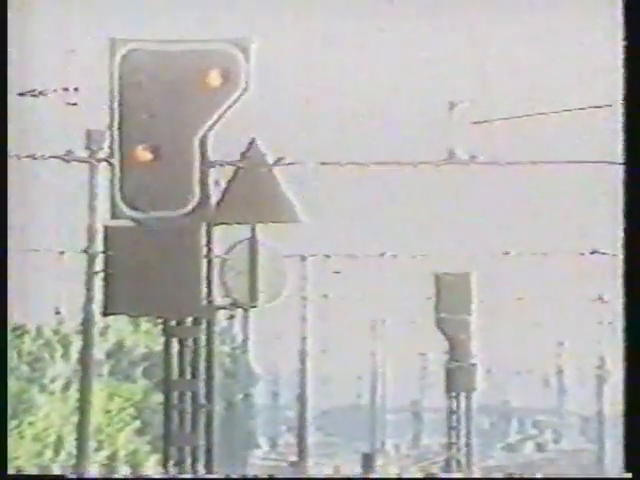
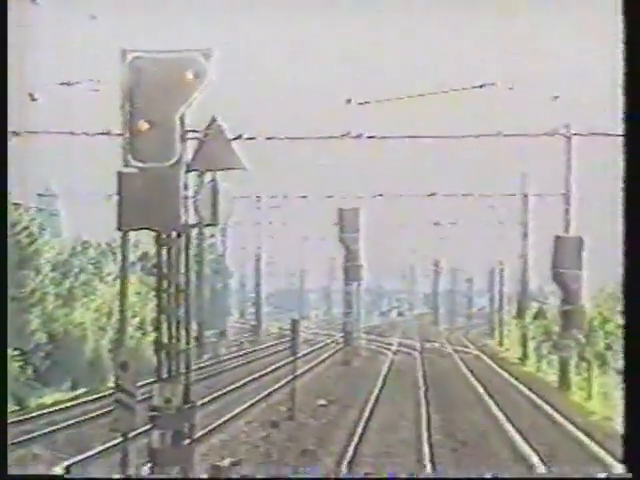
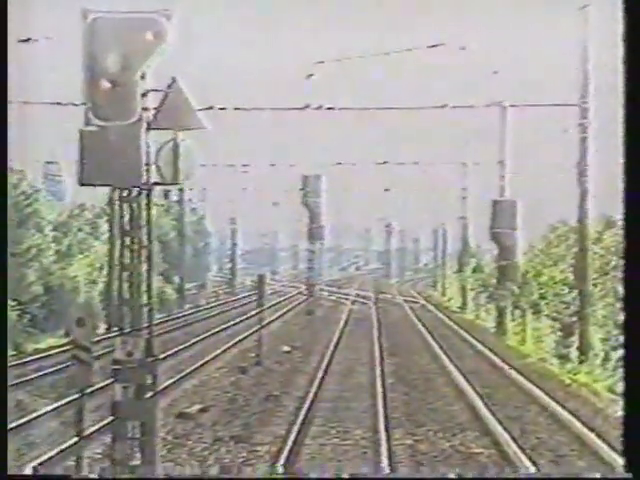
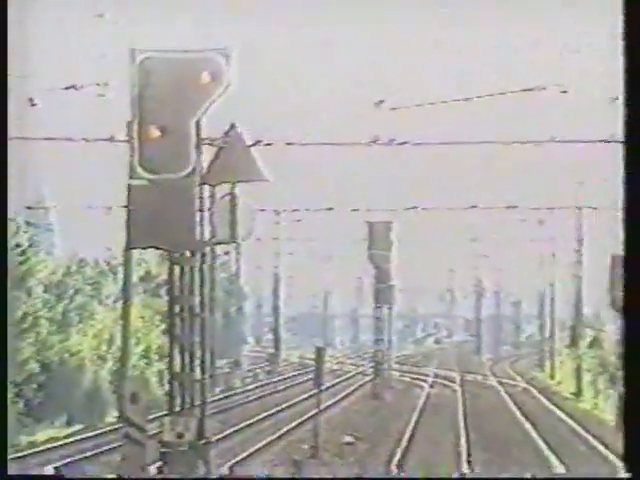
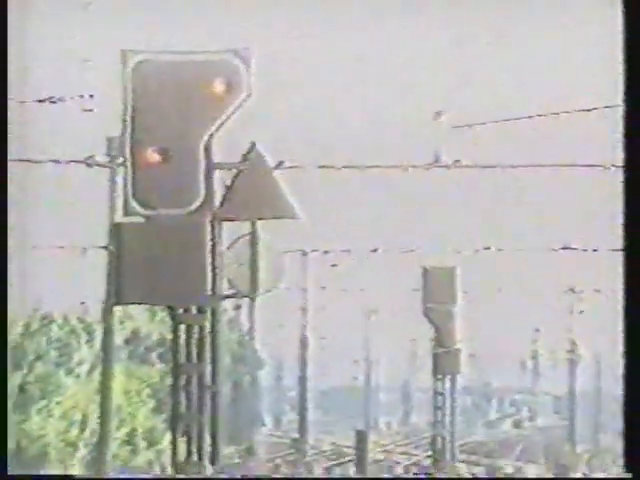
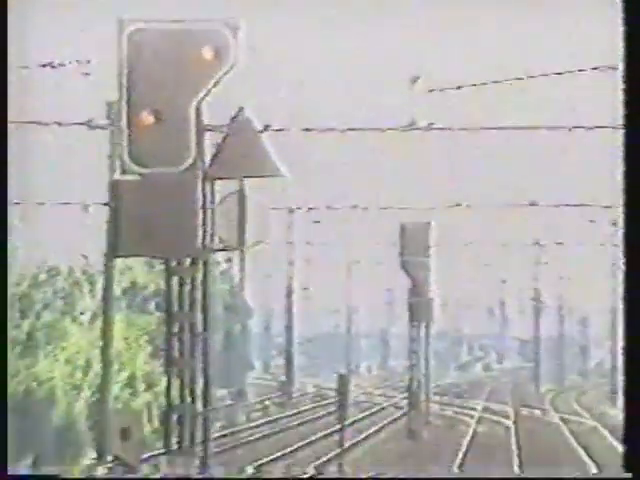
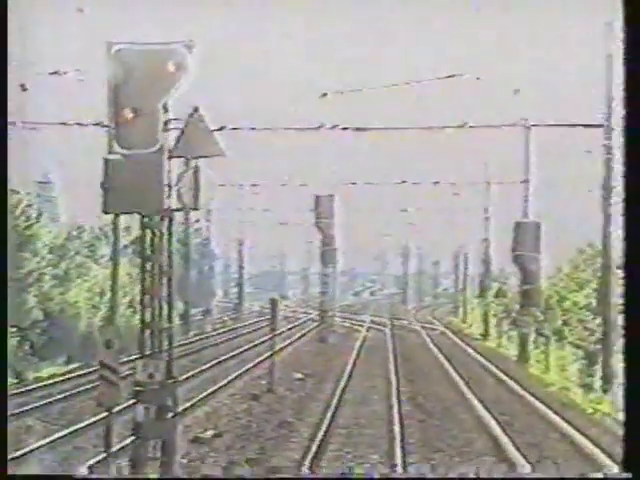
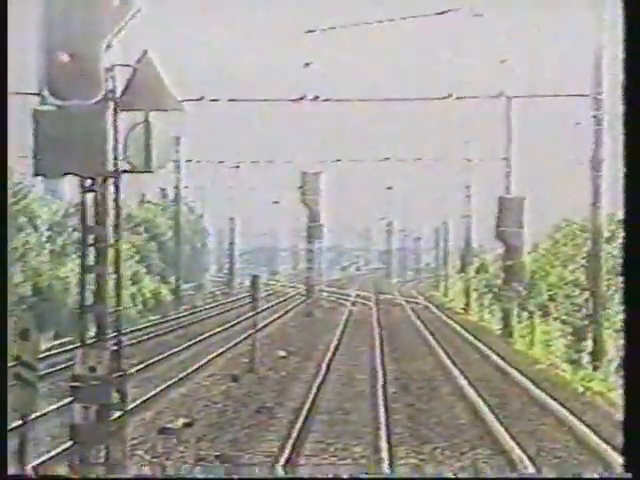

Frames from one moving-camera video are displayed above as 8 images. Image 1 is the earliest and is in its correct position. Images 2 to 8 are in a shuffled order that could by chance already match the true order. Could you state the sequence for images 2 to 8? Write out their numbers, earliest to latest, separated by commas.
5, 6, 4, 2, 7, 3, 8
